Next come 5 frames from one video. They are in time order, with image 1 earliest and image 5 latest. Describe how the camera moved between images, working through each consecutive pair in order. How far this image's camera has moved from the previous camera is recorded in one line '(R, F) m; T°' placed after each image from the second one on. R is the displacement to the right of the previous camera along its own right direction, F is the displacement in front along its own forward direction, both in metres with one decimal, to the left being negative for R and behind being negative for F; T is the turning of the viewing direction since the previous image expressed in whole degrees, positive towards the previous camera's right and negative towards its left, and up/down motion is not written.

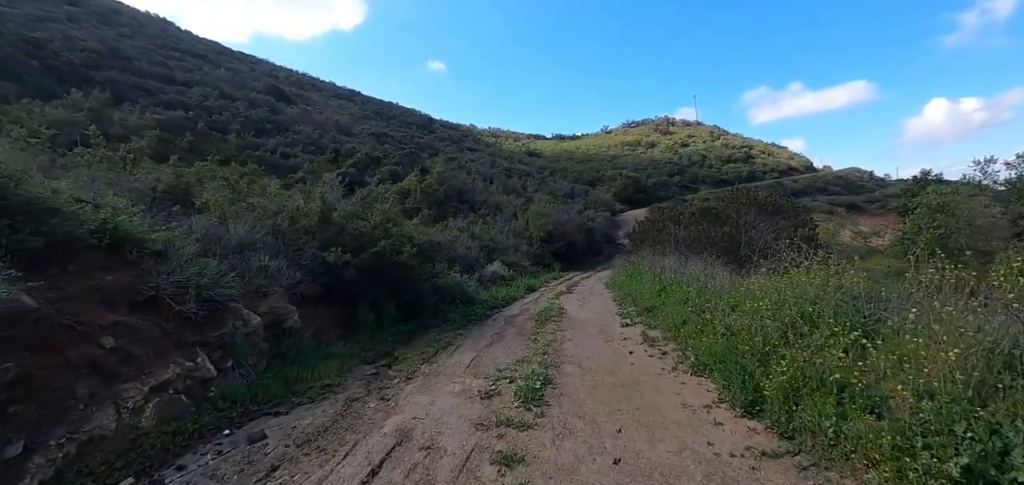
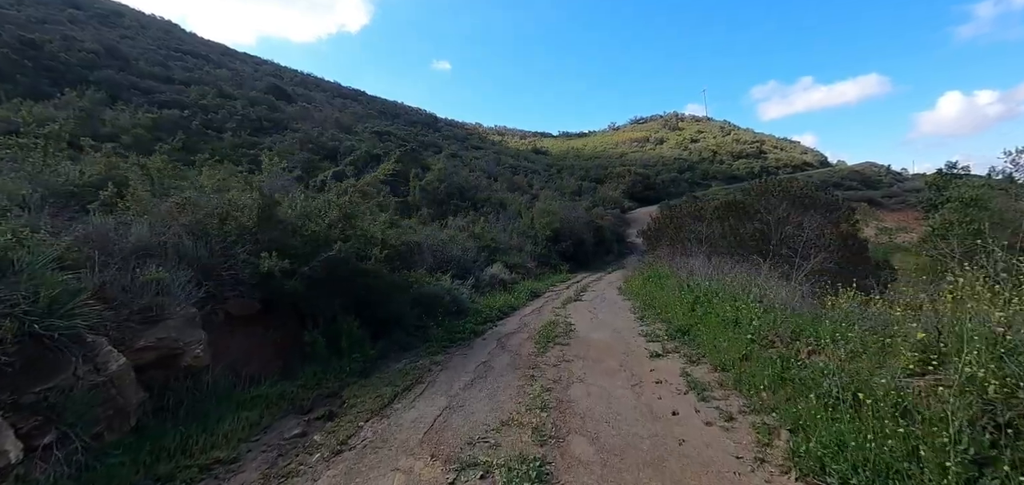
(+0.3, +2.0) m; -1°
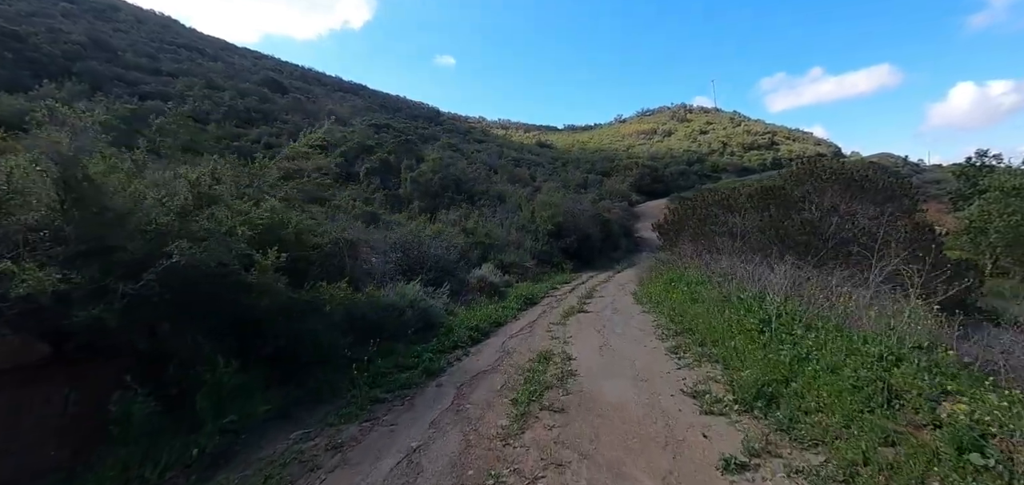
(+0.5, +2.8) m; -1°
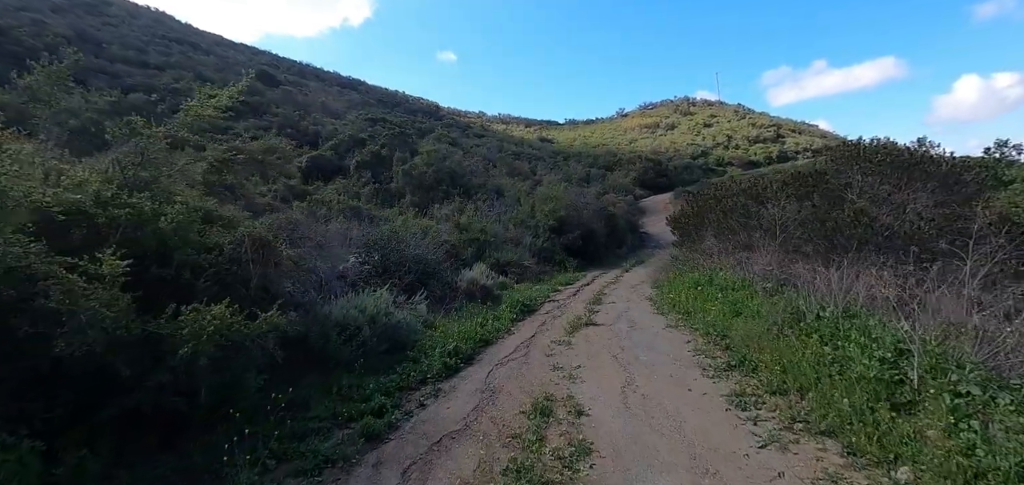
(+0.2, +2.0) m; 0°
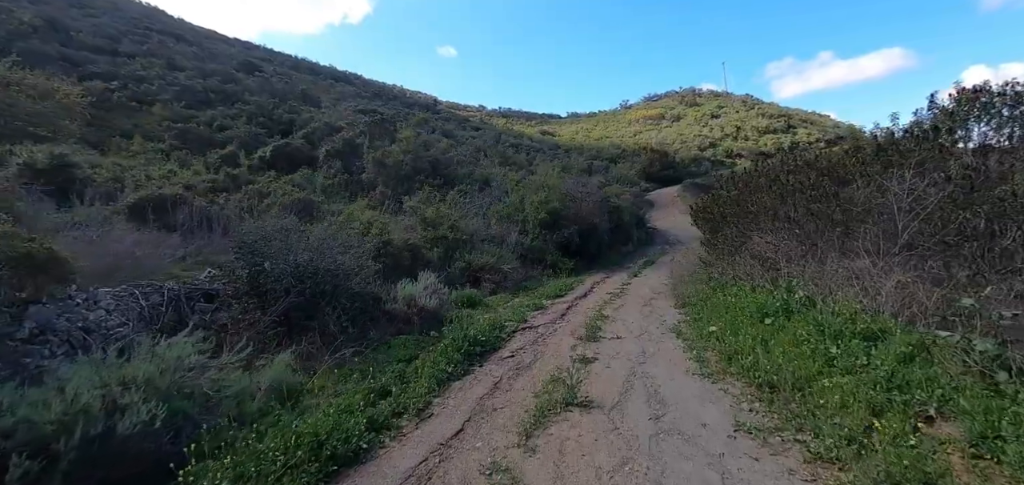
(+0.9, +4.0) m; -1°
